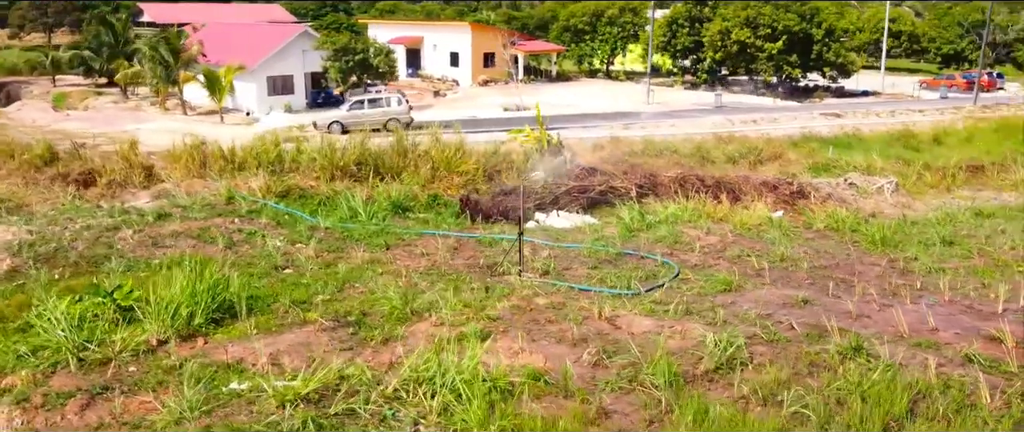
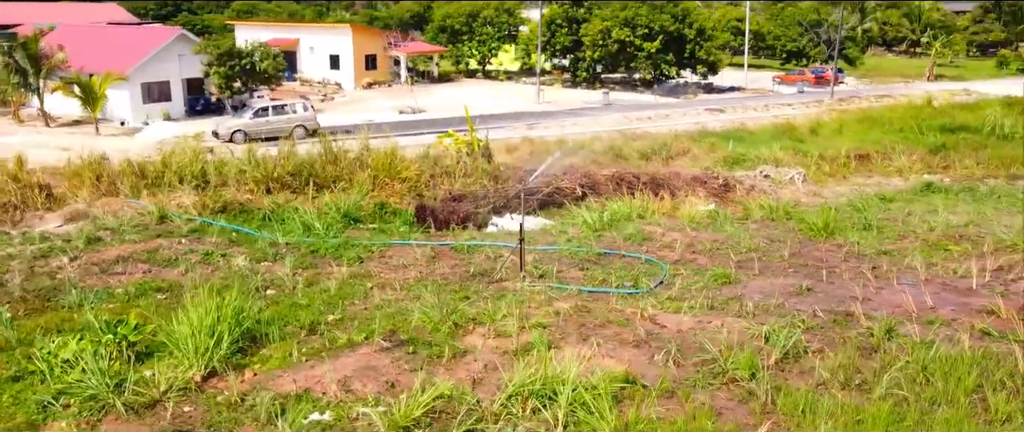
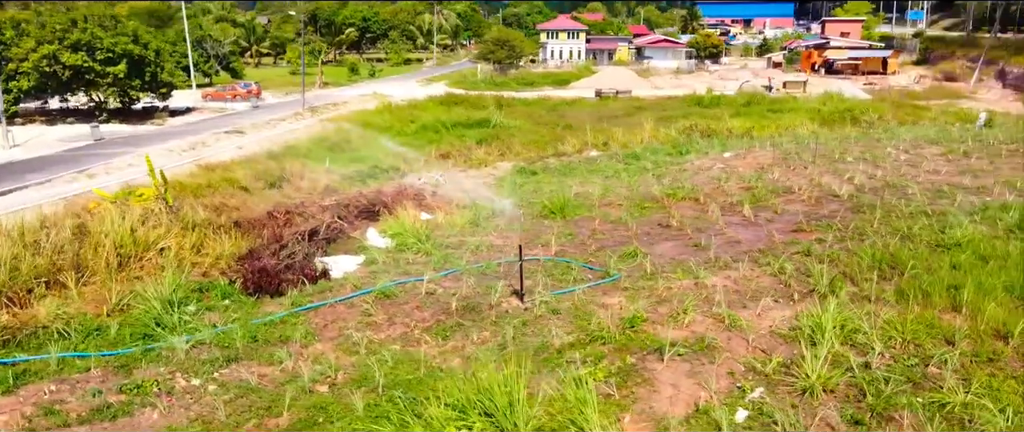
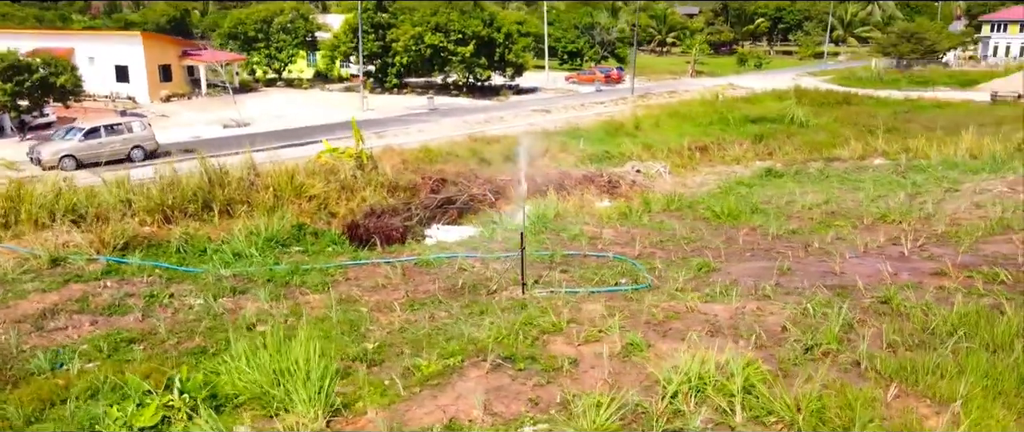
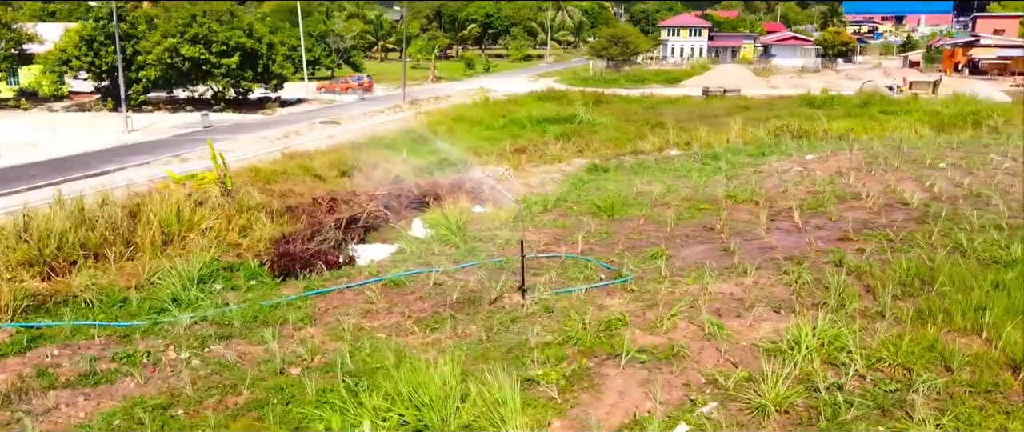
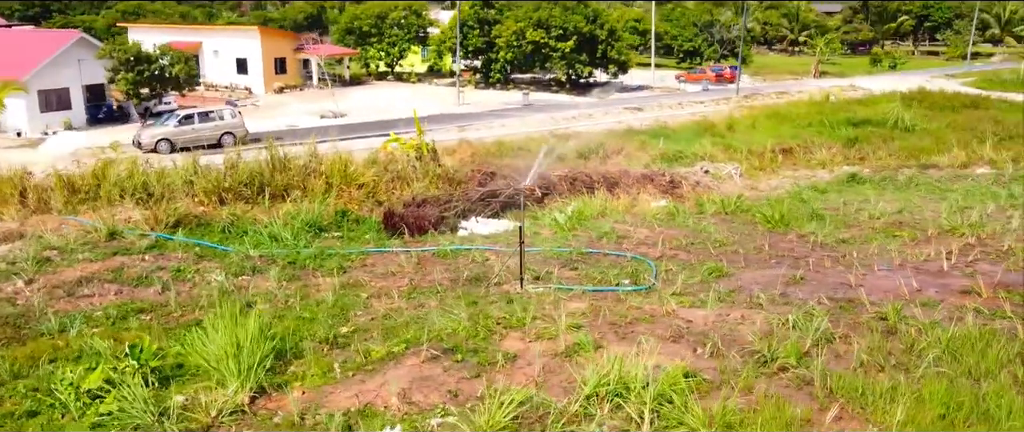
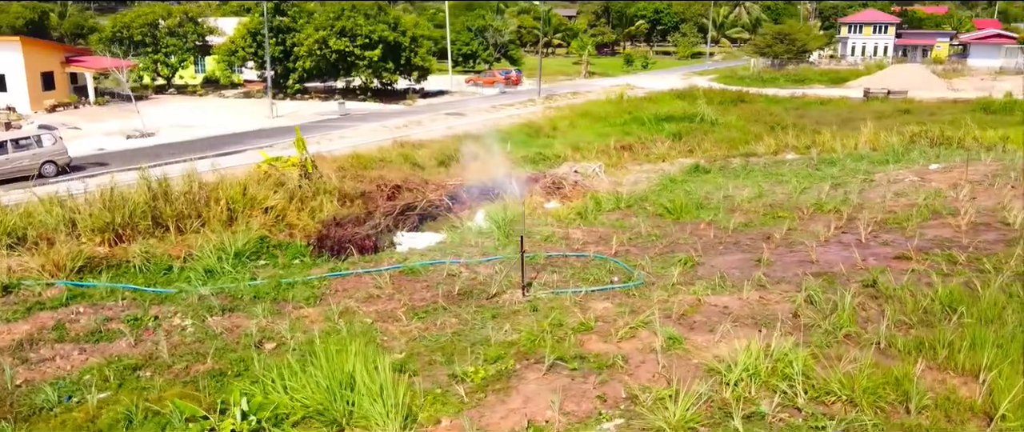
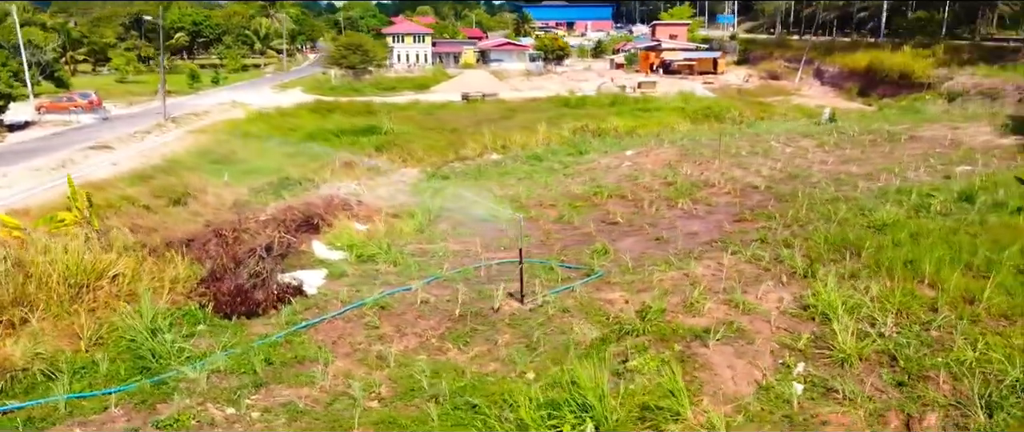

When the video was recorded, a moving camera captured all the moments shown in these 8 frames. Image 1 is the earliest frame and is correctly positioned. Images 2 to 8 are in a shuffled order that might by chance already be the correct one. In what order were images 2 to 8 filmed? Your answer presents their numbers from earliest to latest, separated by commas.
2, 6, 4, 7, 5, 3, 8
